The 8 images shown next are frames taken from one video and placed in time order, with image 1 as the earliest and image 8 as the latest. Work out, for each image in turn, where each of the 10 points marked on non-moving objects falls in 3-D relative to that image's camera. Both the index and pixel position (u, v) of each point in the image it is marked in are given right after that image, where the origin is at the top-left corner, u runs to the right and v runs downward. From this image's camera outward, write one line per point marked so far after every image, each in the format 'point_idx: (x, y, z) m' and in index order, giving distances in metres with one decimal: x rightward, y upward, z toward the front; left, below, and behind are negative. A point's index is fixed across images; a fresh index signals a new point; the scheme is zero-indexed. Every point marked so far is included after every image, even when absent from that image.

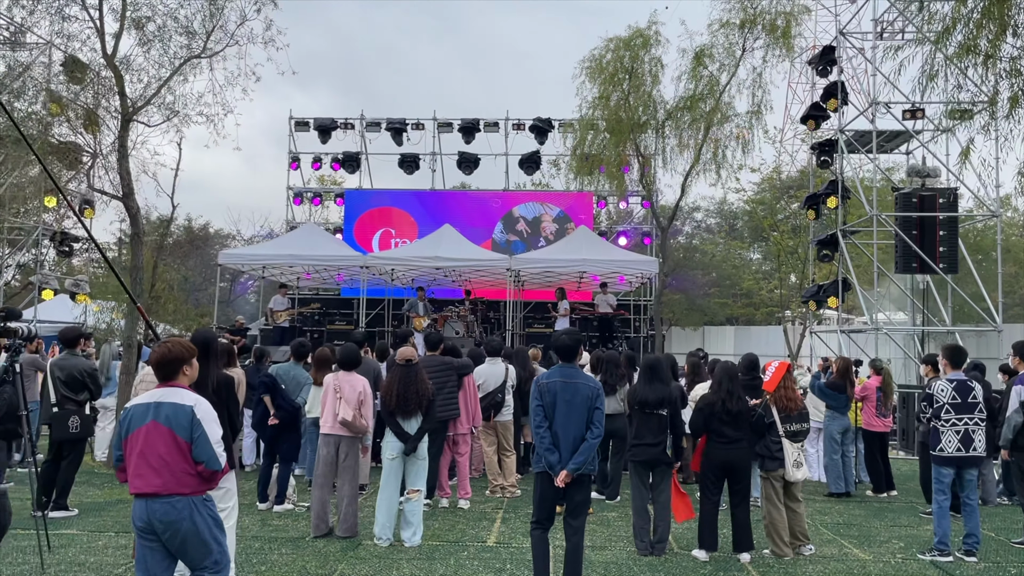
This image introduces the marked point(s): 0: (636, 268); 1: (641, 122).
0: (+2.3, +0.4, +16.0) m
1: (+2.3, +3.0, +15.5) m
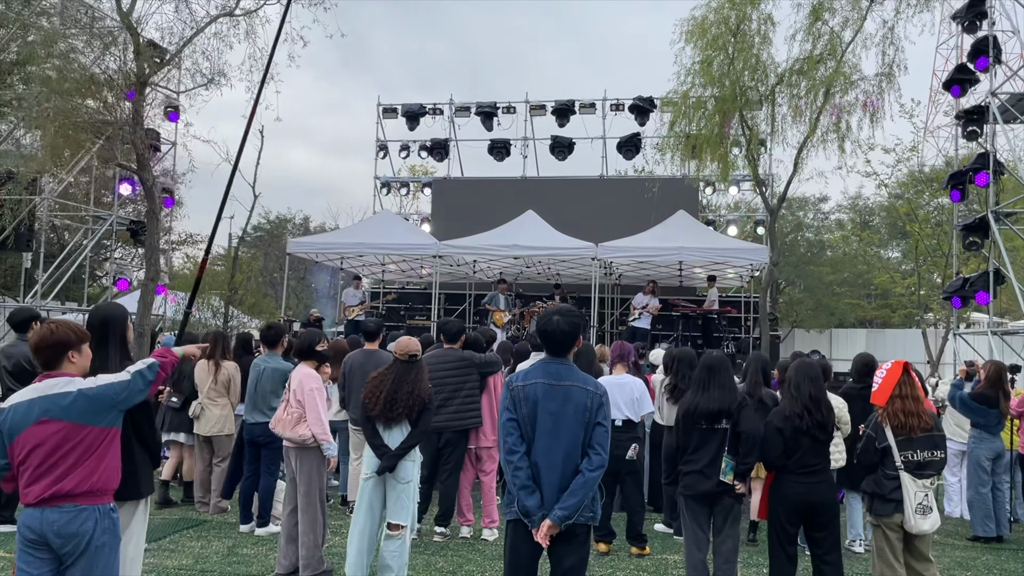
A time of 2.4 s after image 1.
0: (+3.7, +0.5, +14.0) m
1: (+3.6, +3.1, +13.5) m
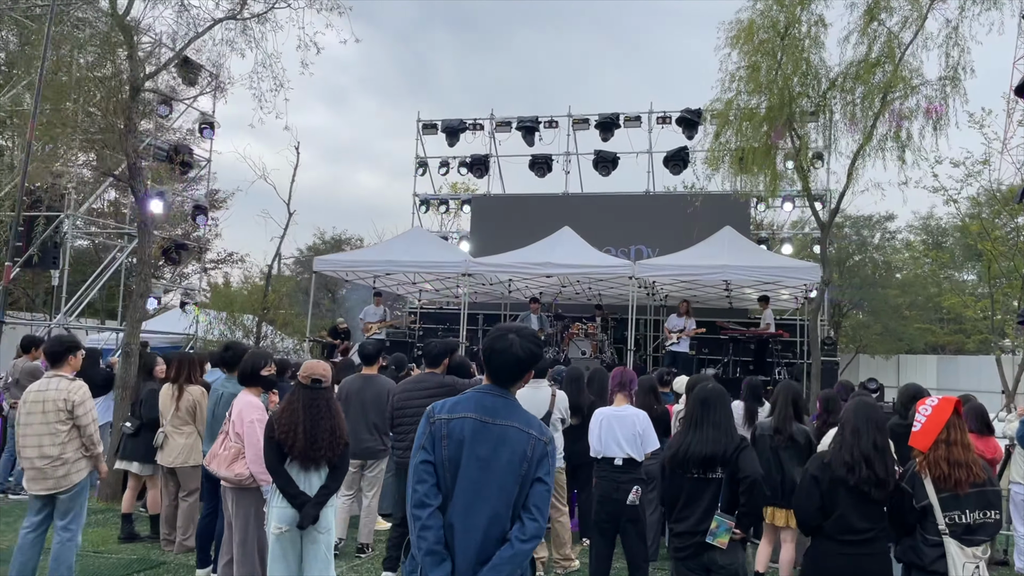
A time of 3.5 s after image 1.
0: (+4.2, +0.2, +13.0) m
1: (+4.1, +2.8, +12.6) m
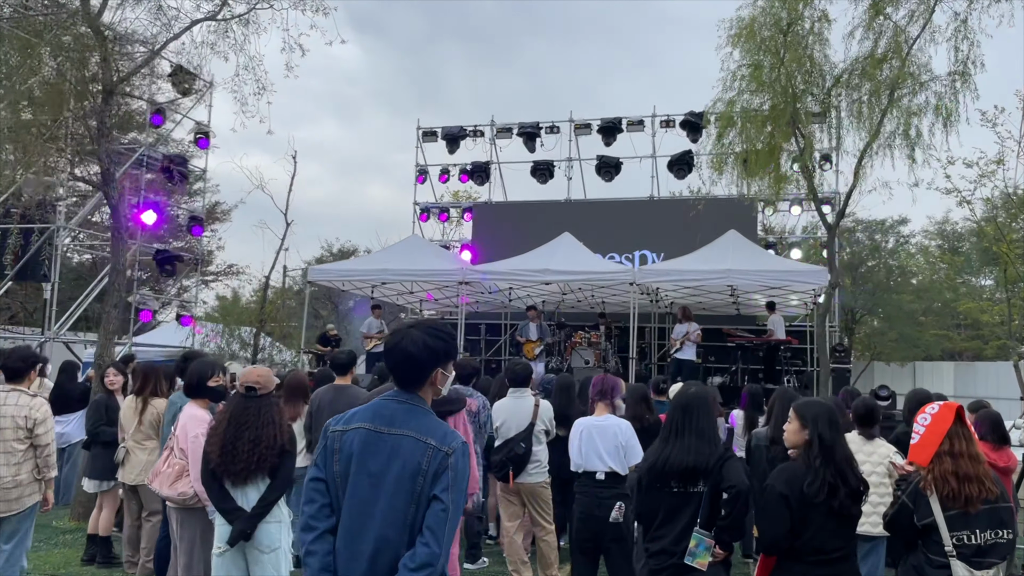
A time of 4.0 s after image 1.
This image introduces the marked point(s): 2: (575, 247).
0: (+4.2, +0.1, +12.5) m
1: (+4.0, +2.8, +12.2) m
2: (+1.0, +0.7, +14.2) m
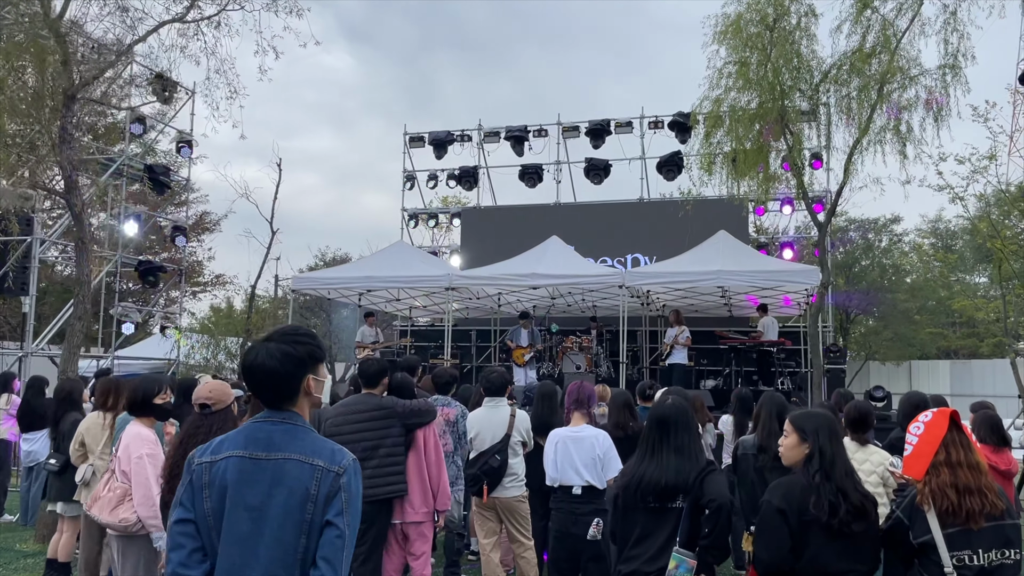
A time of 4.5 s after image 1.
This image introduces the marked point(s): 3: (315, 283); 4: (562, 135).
0: (+4.0, +0.1, +12.3) m
1: (+3.8, +2.8, +12.0) m
2: (+0.8, +0.6, +14.0) m
3: (-3.2, +0.1, +14.2) m
4: (+1.1, +3.3, +18.6) m
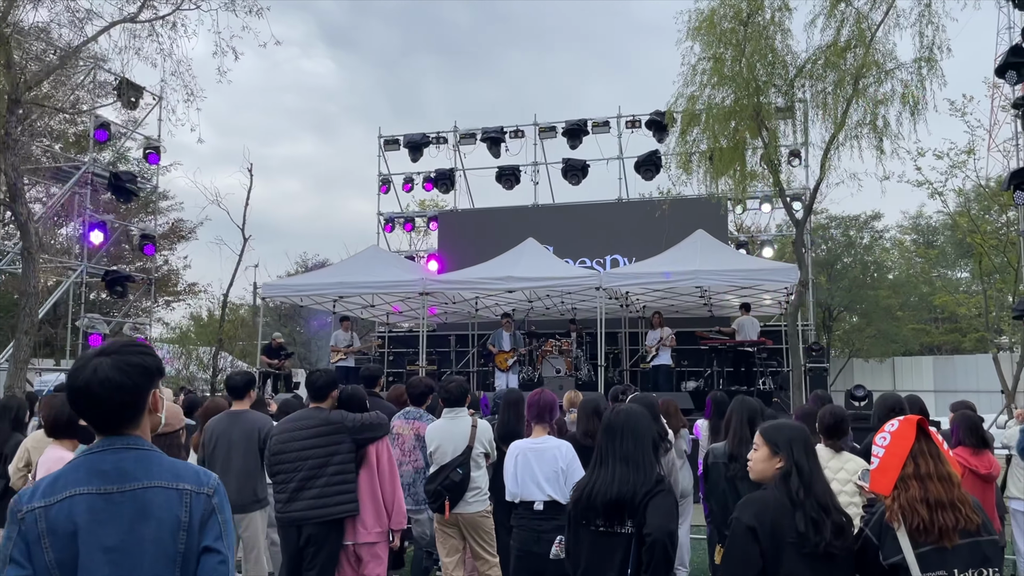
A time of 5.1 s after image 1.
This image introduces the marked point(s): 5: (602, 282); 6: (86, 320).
0: (+3.6, +0.1, +12.1) m
1: (+3.4, +2.8, +11.8) m
2: (+0.4, +0.6, +13.7) m
3: (-3.6, 0.0, +13.9) m
4: (+0.6, +3.3, +18.4) m
5: (+1.3, +0.1, +12.5) m
6: (-7.2, -0.5, +14.5) m
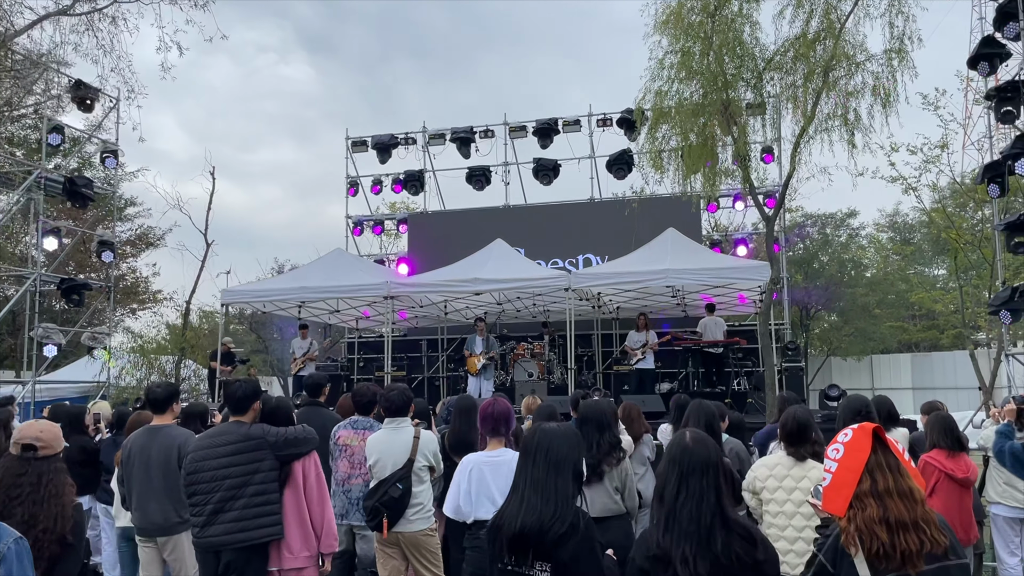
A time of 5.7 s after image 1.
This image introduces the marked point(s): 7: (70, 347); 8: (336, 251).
0: (+3.1, +0.2, +11.8) m
1: (+2.9, +2.8, +11.5) m
2: (-0.1, +0.5, +13.4) m
3: (-4.1, -0.1, +13.4) m
4: (-0.1, +3.2, +18.0) m
5: (+0.8, +0.1, +12.2) m
6: (-7.7, -0.7, +14.0) m
7: (-9.0, -1.2, +17.6) m
8: (-2.9, +0.6, +14.1) m
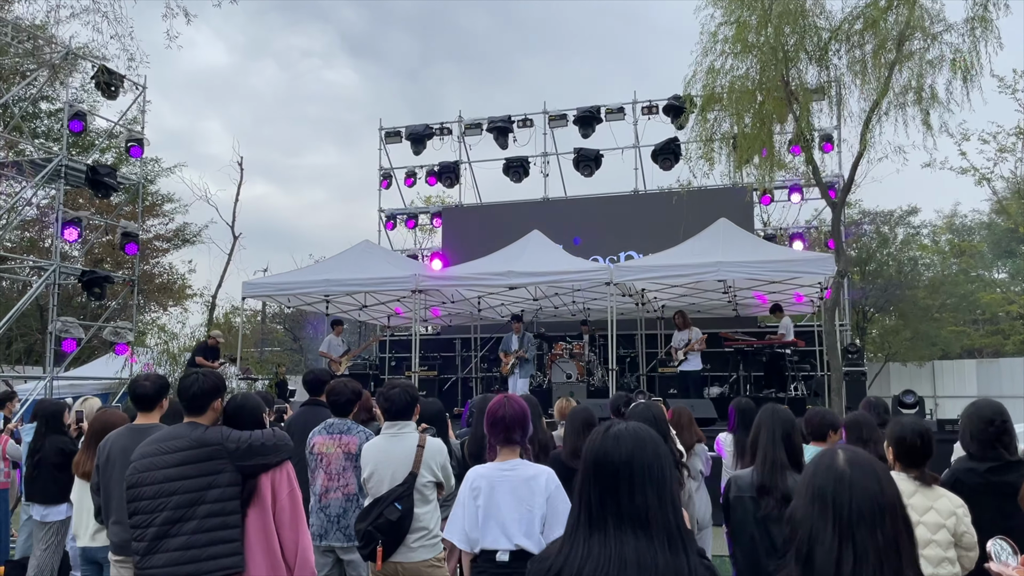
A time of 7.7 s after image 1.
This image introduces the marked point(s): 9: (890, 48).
0: (+3.6, +0.2, +10.8) m
1: (+3.4, +2.8, +10.5) m
2: (+0.5, +0.6, +12.5) m
3: (-3.6, 0.0, +12.7) m
4: (+0.7, +3.3, +17.1) m
5: (+1.3, +0.1, +11.3) m
6: (-7.1, -0.6, +13.5) m
7: (-8.3, -1.1, +17.1) m
8: (-2.3, +0.7, +13.3) m
9: (+4.4, +2.8, +10.0) m
